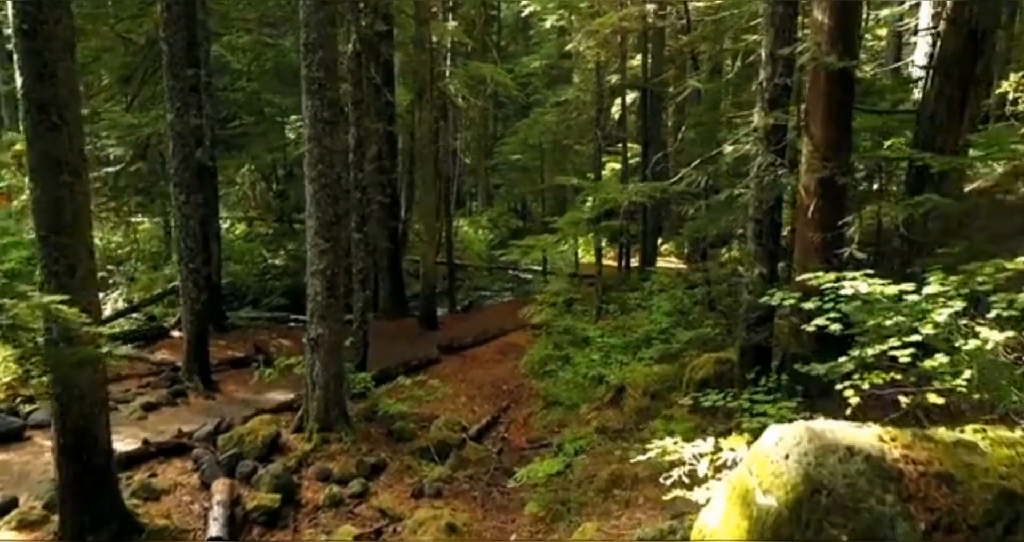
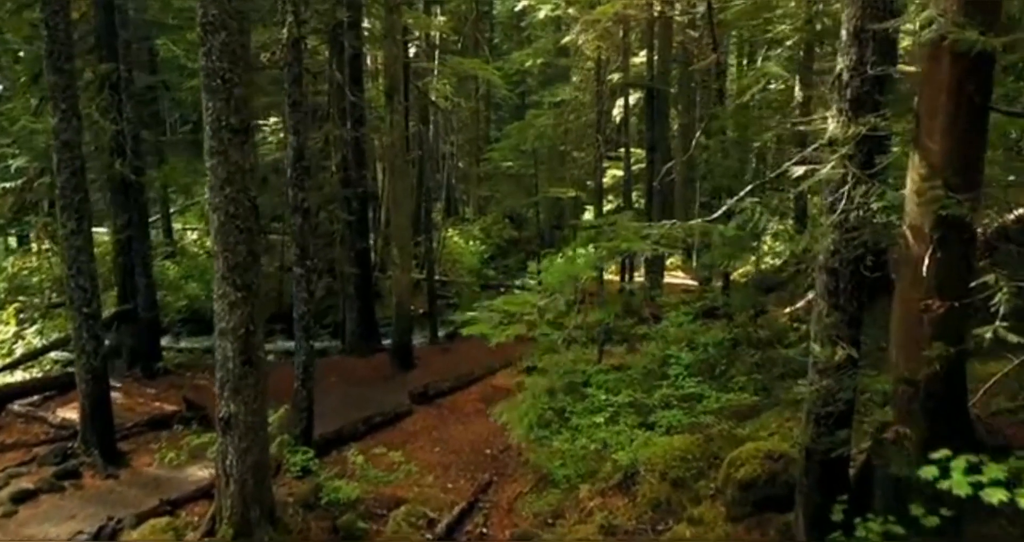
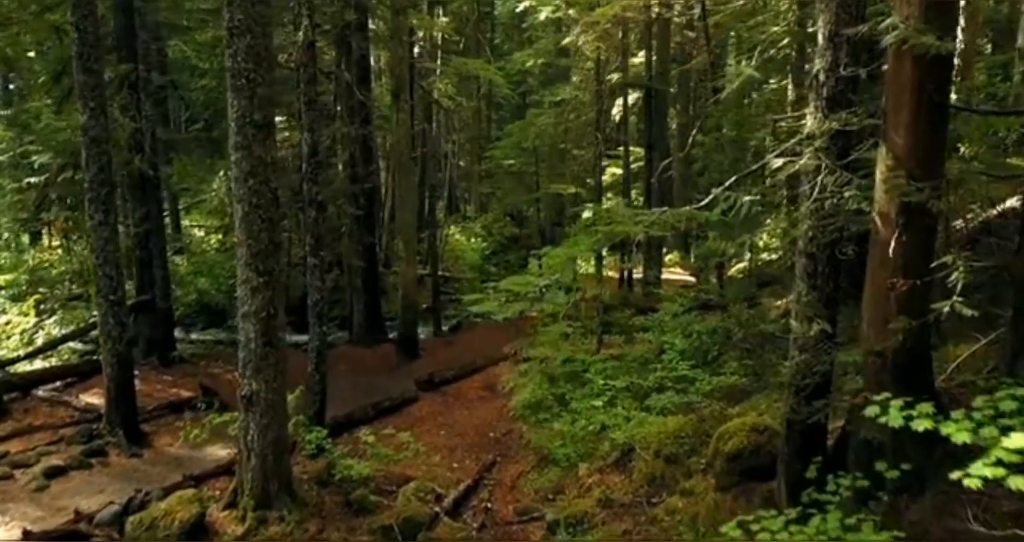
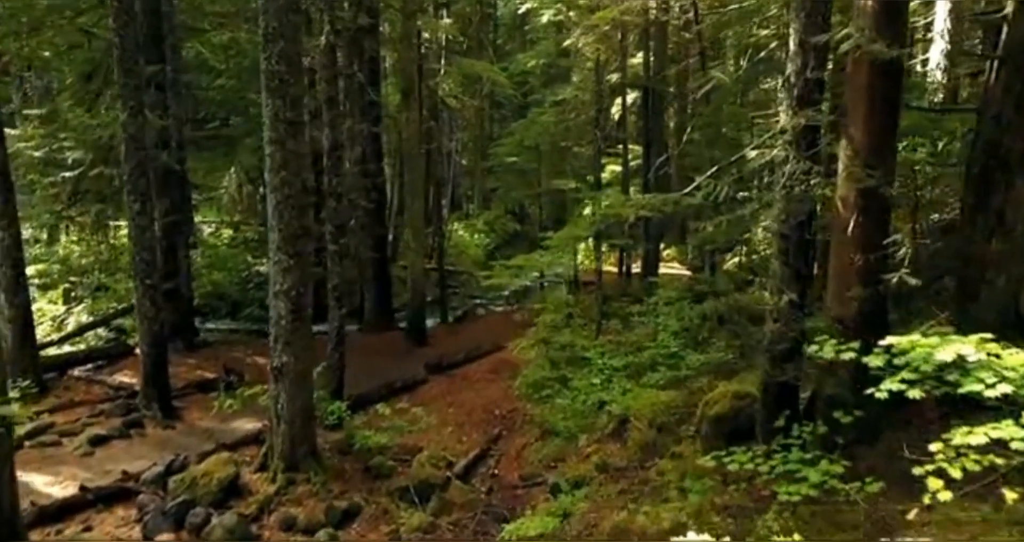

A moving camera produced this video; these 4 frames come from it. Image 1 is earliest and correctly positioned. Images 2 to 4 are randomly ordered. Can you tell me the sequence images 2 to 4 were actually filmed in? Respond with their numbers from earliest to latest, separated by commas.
4, 3, 2
